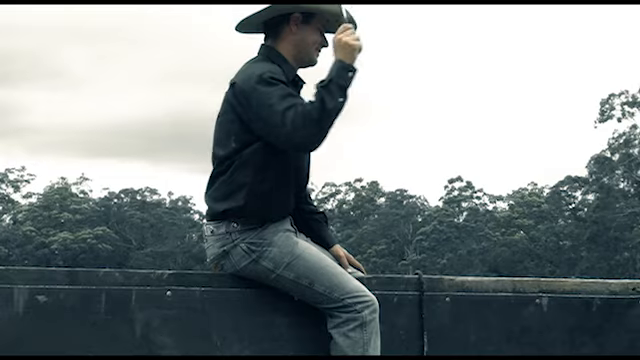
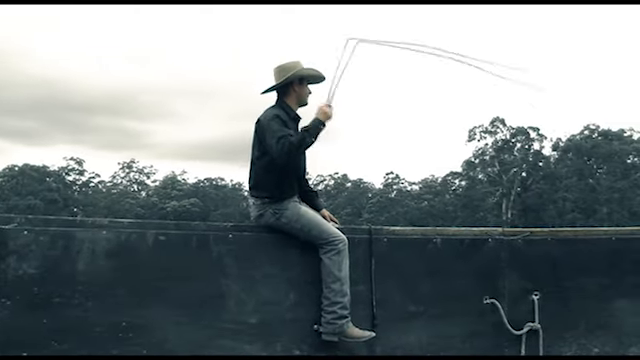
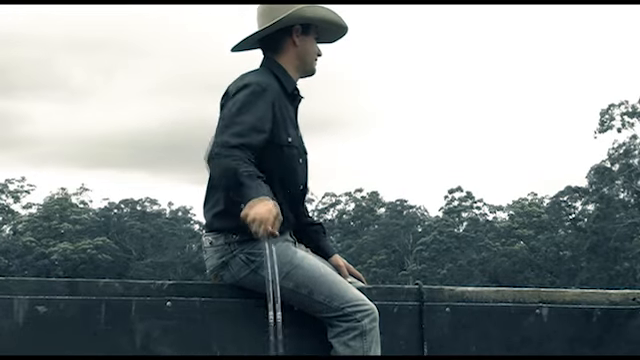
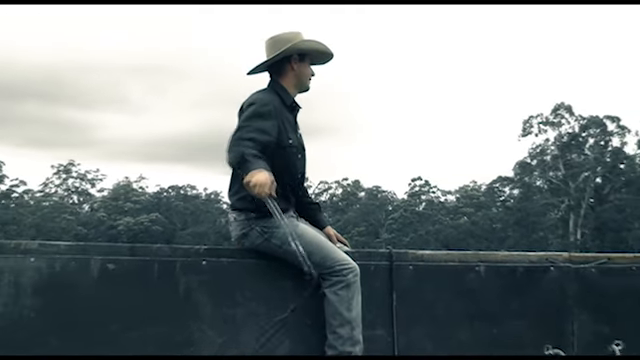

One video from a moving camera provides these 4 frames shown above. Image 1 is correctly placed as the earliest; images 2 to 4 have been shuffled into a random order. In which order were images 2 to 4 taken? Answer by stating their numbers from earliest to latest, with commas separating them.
3, 4, 2
